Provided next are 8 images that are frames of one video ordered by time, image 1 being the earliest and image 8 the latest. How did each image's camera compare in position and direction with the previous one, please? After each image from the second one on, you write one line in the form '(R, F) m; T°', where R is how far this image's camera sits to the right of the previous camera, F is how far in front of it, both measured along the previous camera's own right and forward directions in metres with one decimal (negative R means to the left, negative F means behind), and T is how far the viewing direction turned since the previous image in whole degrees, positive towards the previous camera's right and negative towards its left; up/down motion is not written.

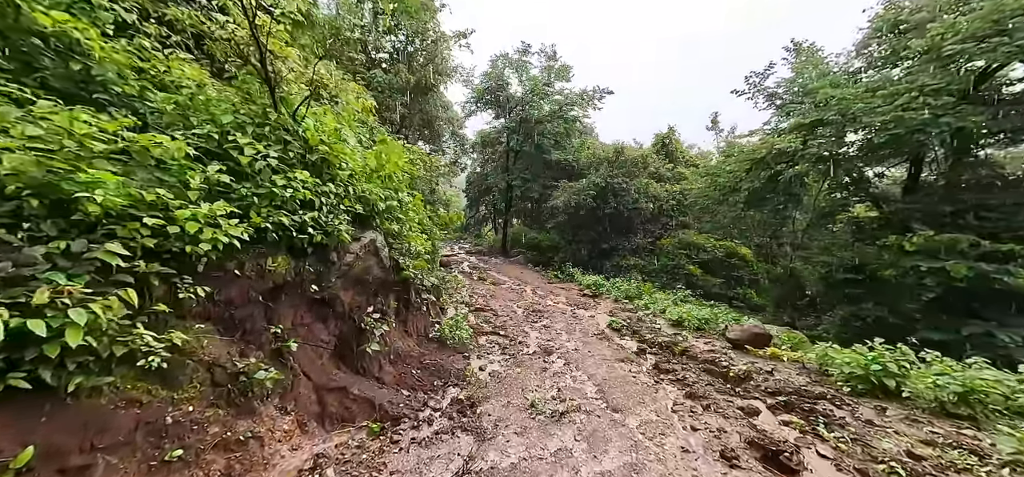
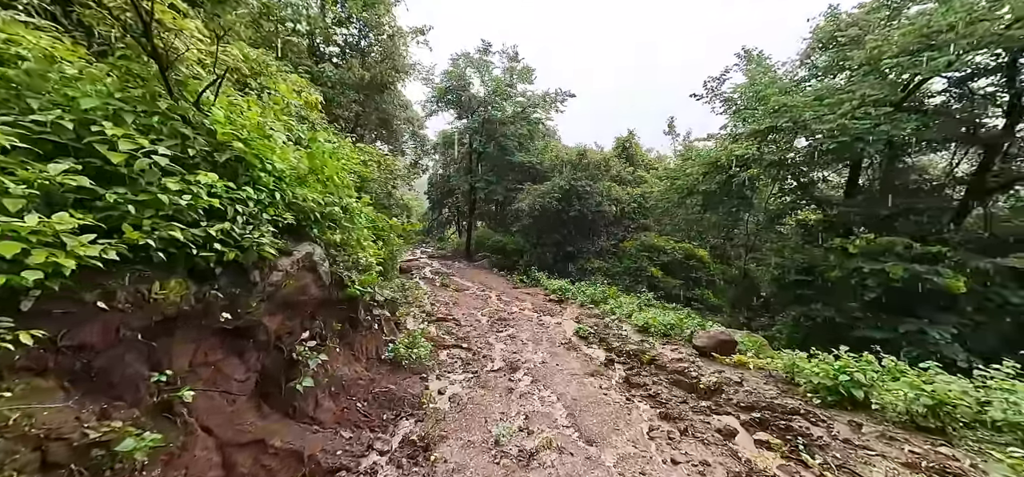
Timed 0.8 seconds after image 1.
(0.0, +0.4) m; +5°
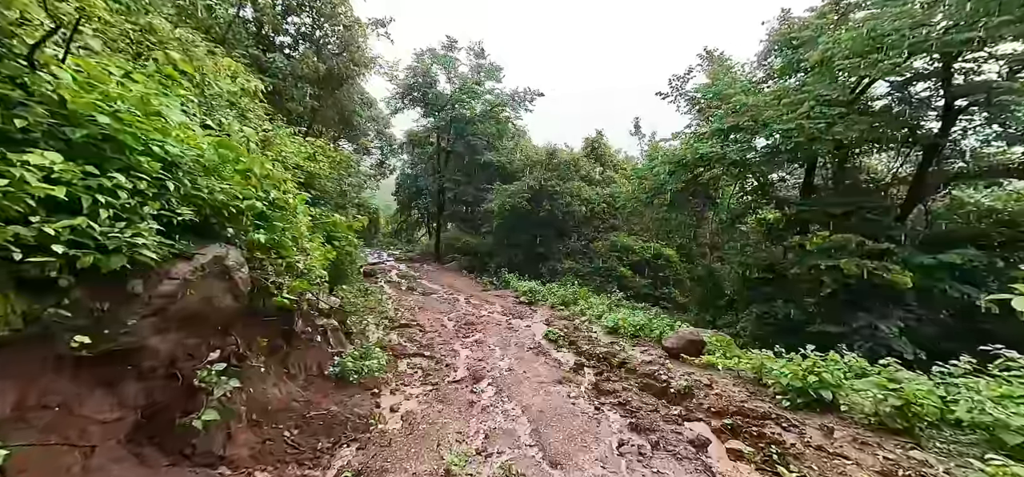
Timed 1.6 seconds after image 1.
(+0.1, +0.3) m; +4°
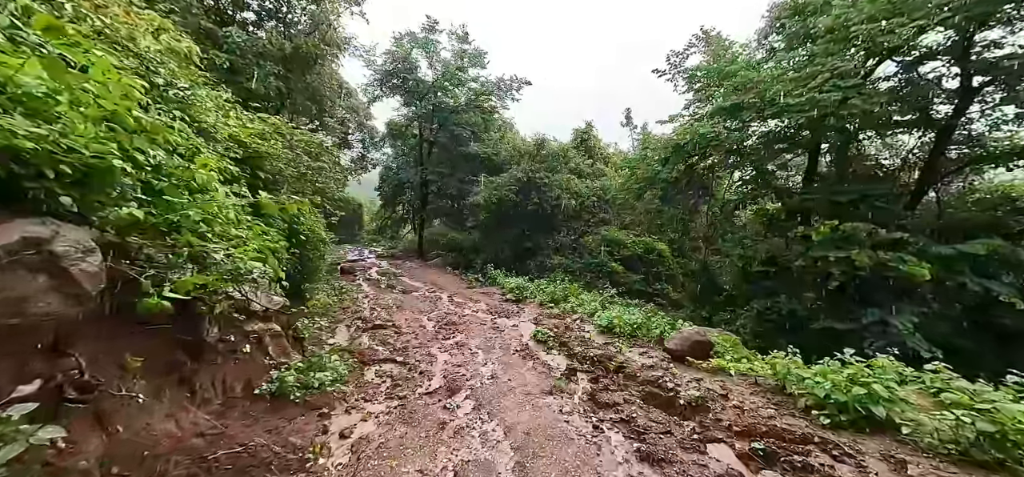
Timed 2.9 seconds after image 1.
(+0.1, +0.7) m; +2°
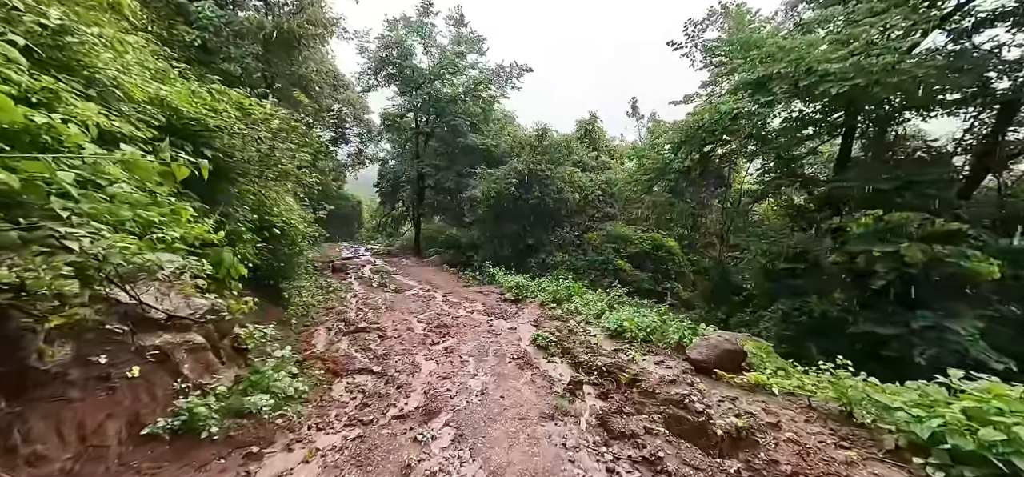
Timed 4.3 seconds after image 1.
(+0.1, +0.8) m; 0°
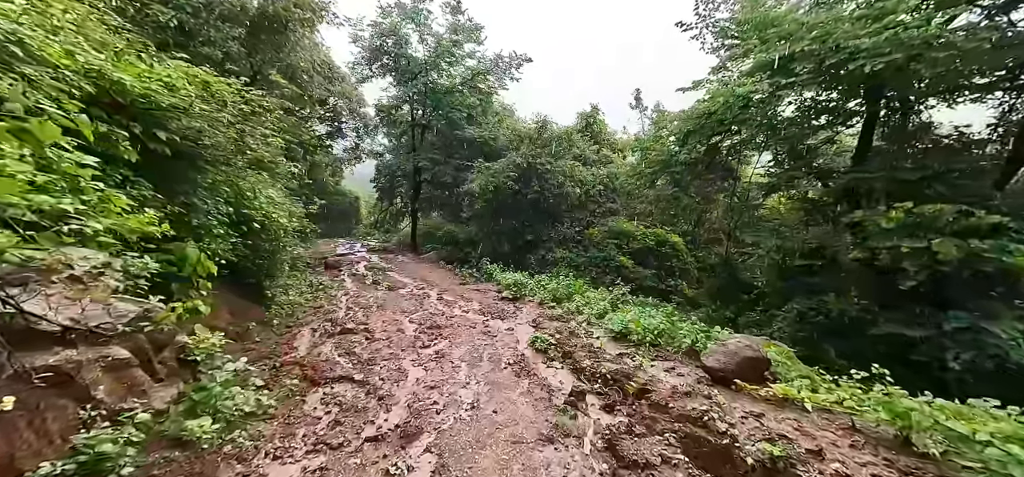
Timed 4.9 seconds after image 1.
(+0.1, +0.5) m; 0°
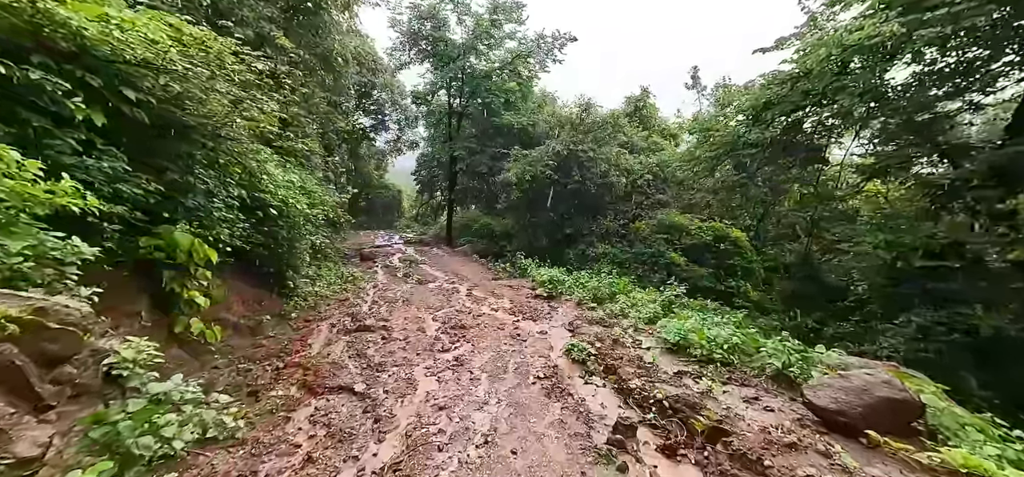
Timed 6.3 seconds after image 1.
(+0.1, +0.9) m; -6°
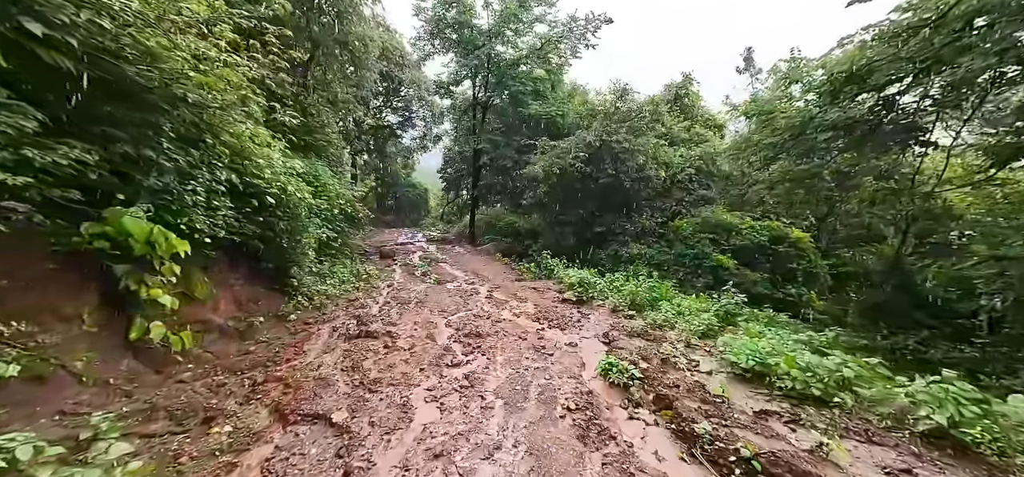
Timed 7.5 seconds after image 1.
(0.0, +0.9) m; -4°
